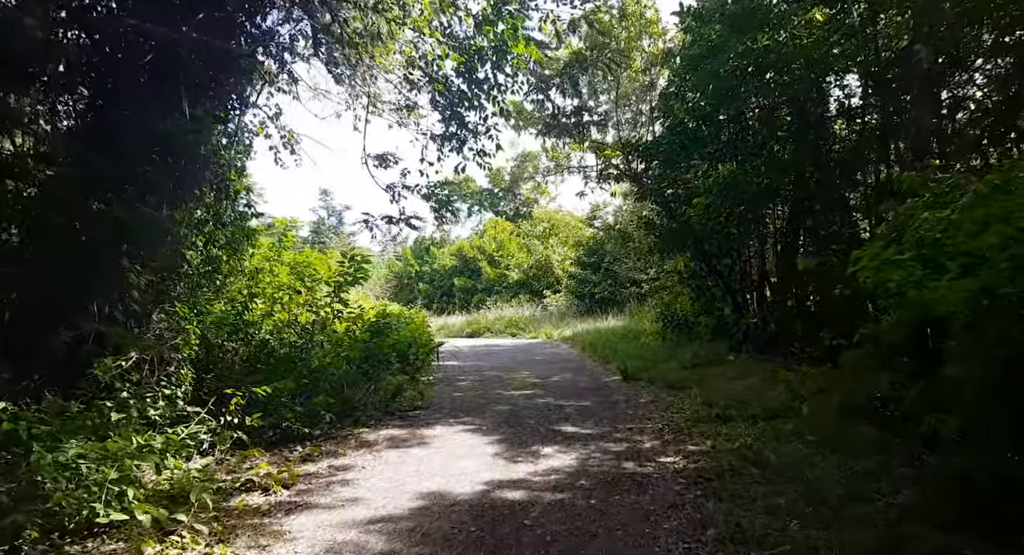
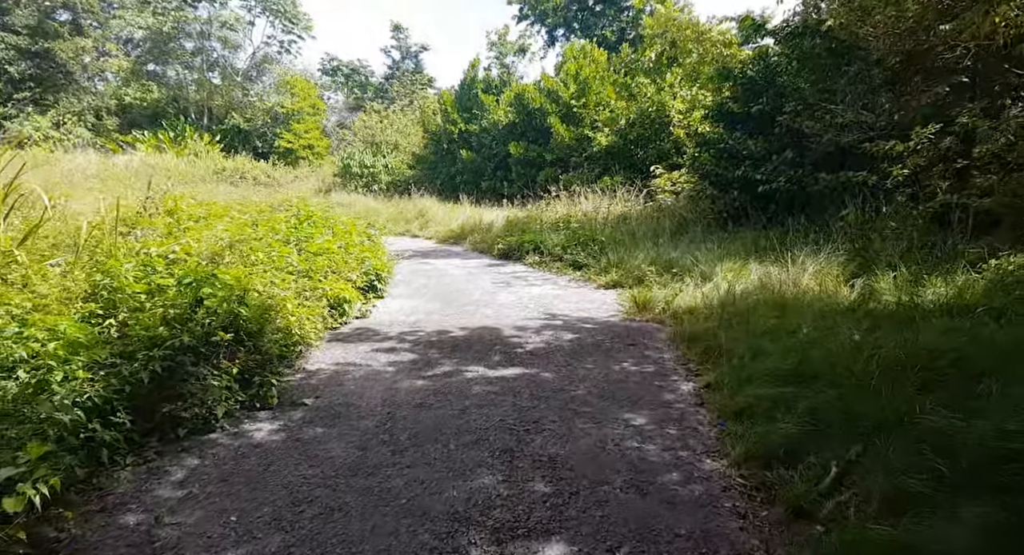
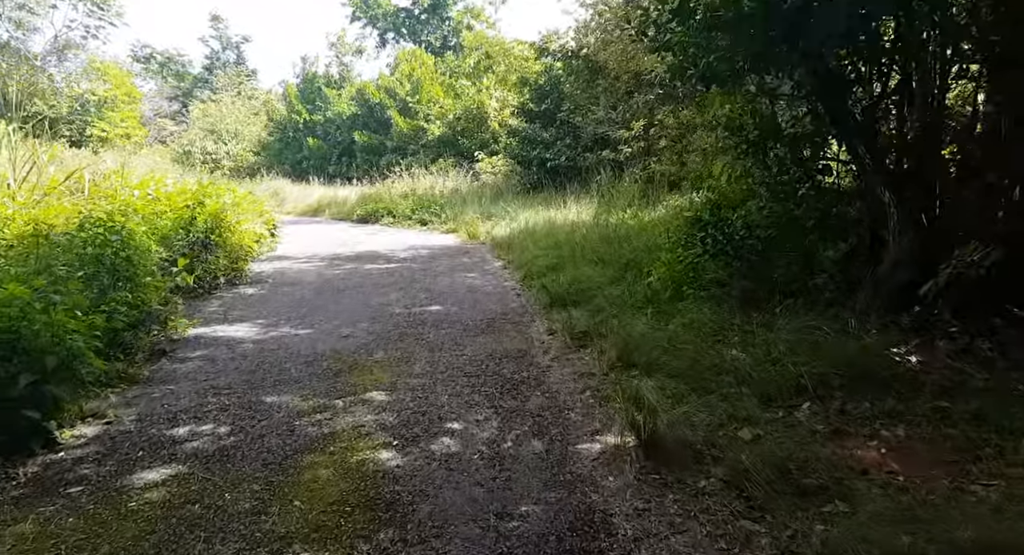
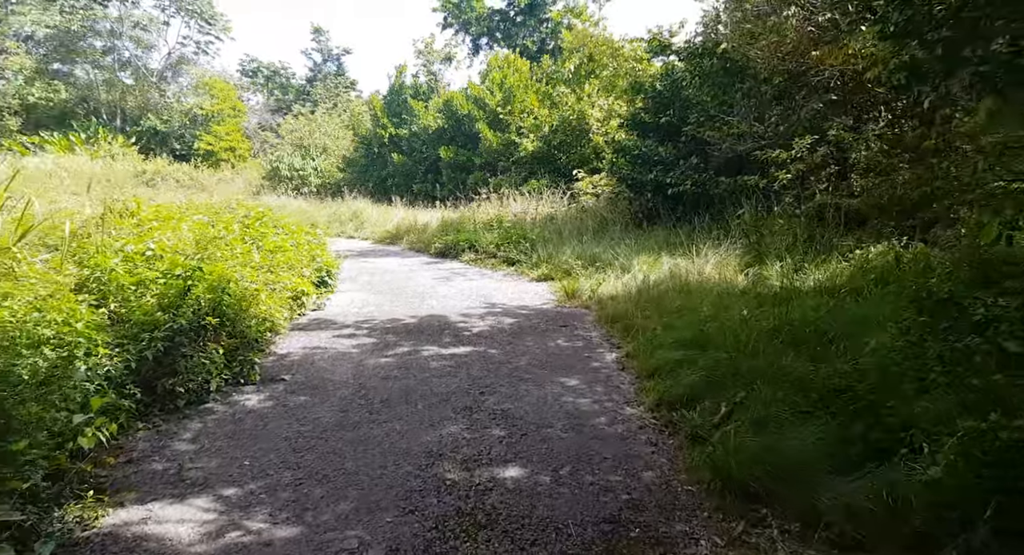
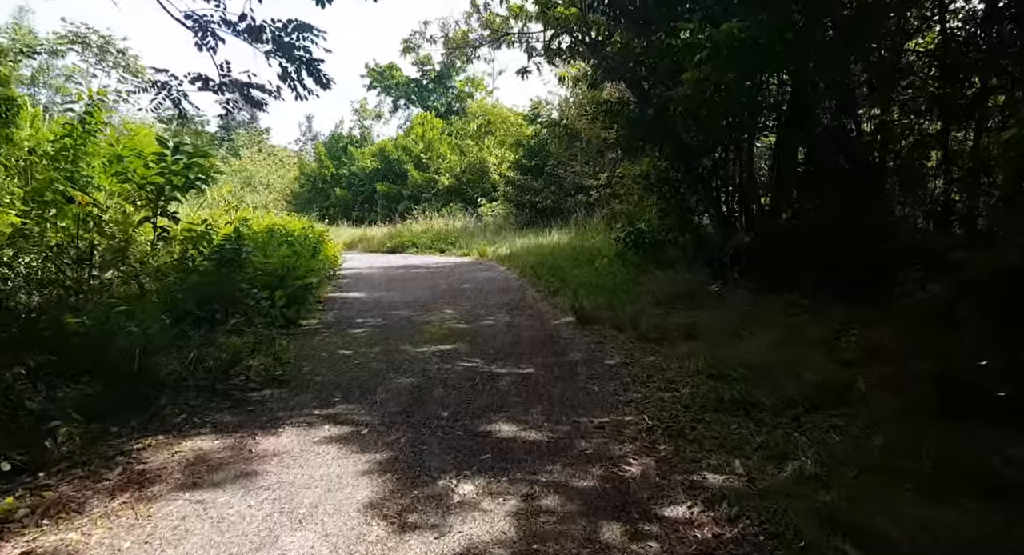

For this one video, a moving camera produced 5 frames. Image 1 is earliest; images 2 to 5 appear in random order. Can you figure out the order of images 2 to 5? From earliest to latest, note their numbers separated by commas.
5, 3, 4, 2
